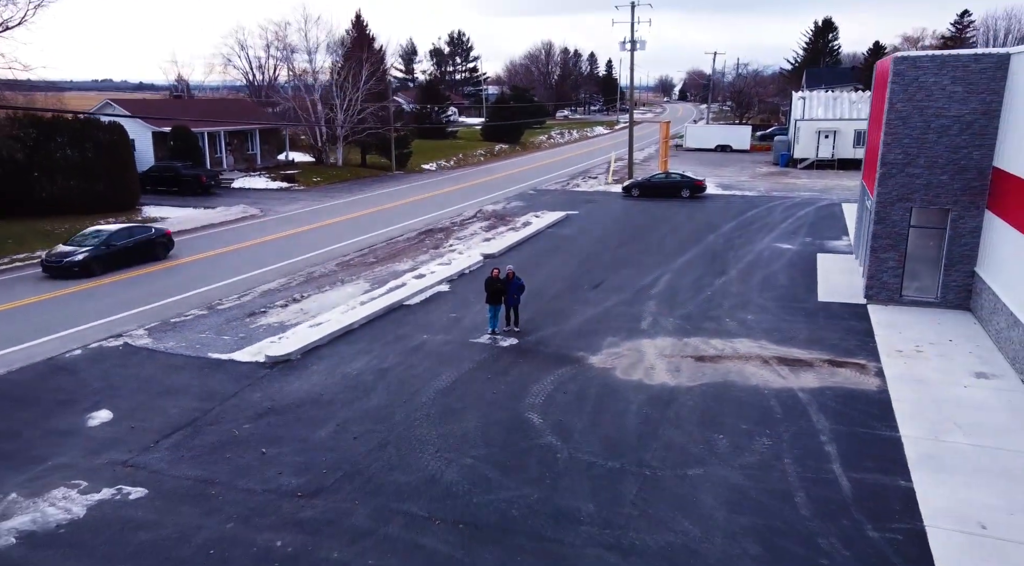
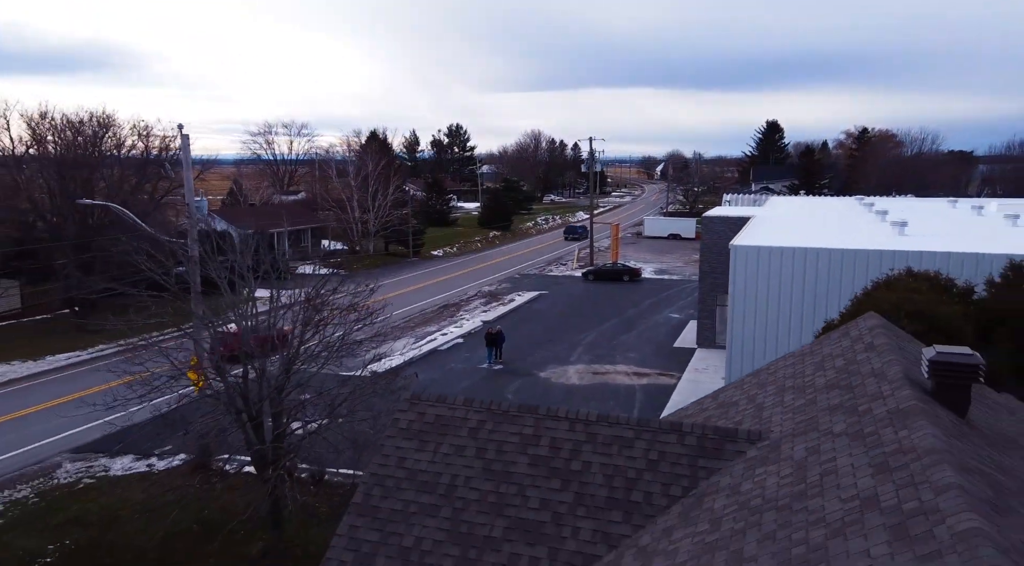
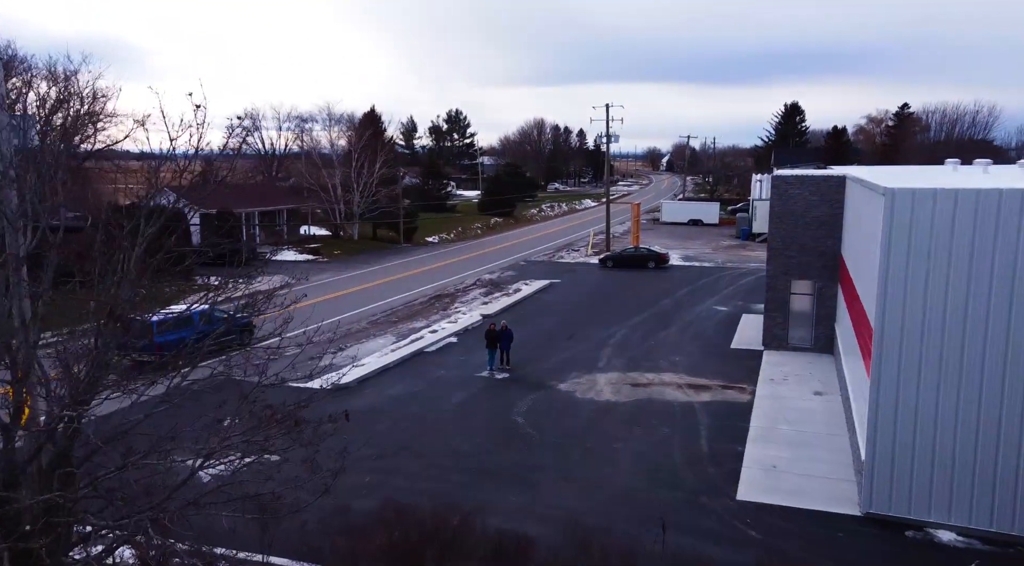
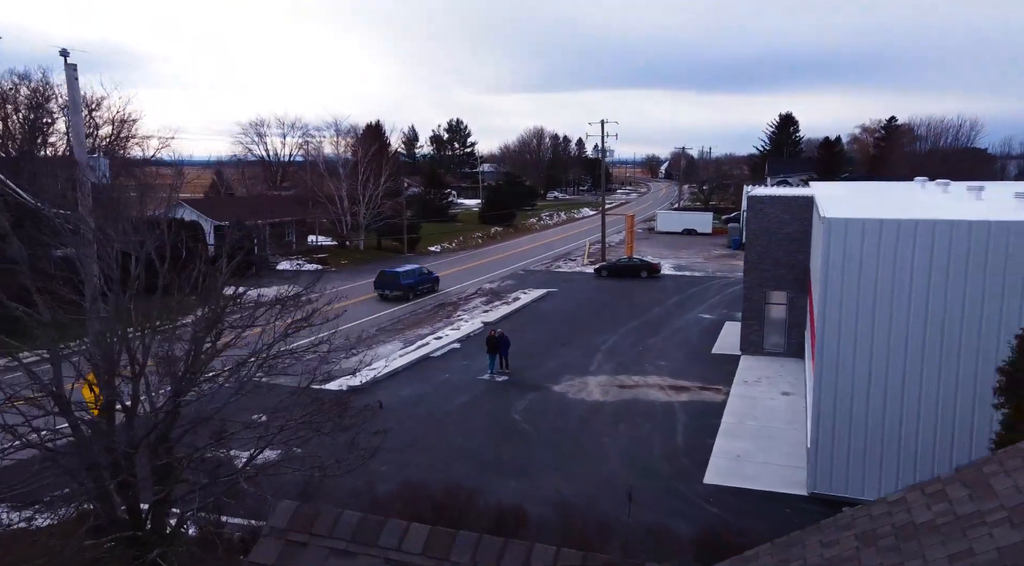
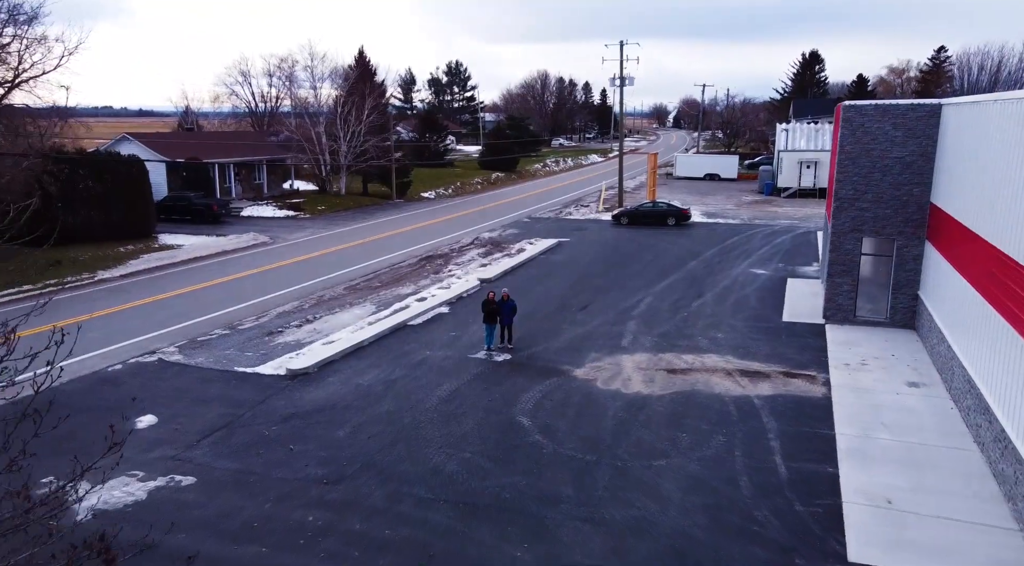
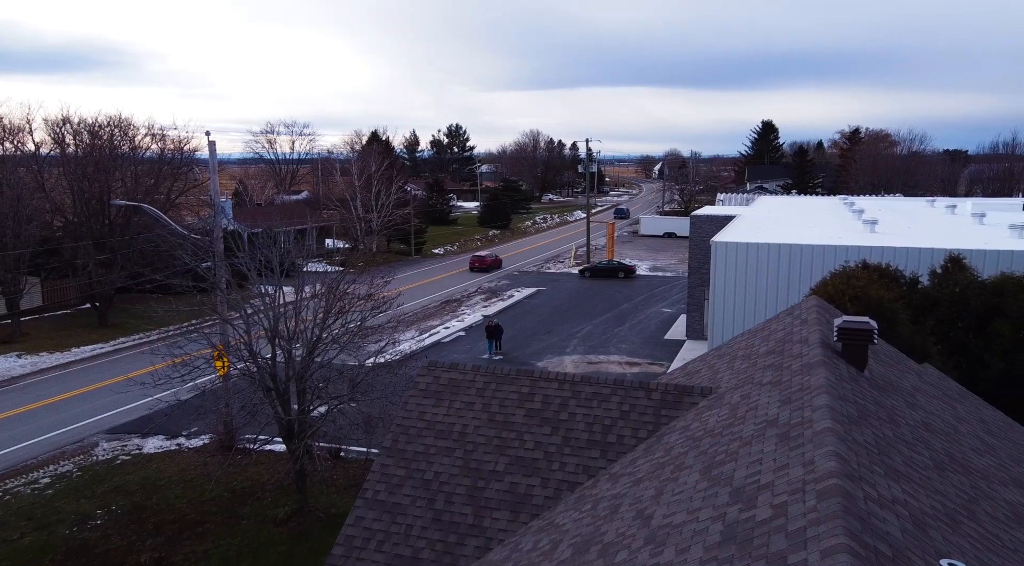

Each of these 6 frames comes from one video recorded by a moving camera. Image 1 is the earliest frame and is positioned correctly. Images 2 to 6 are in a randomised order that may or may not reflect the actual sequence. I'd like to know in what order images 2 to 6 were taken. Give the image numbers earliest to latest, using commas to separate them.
5, 3, 4, 2, 6
